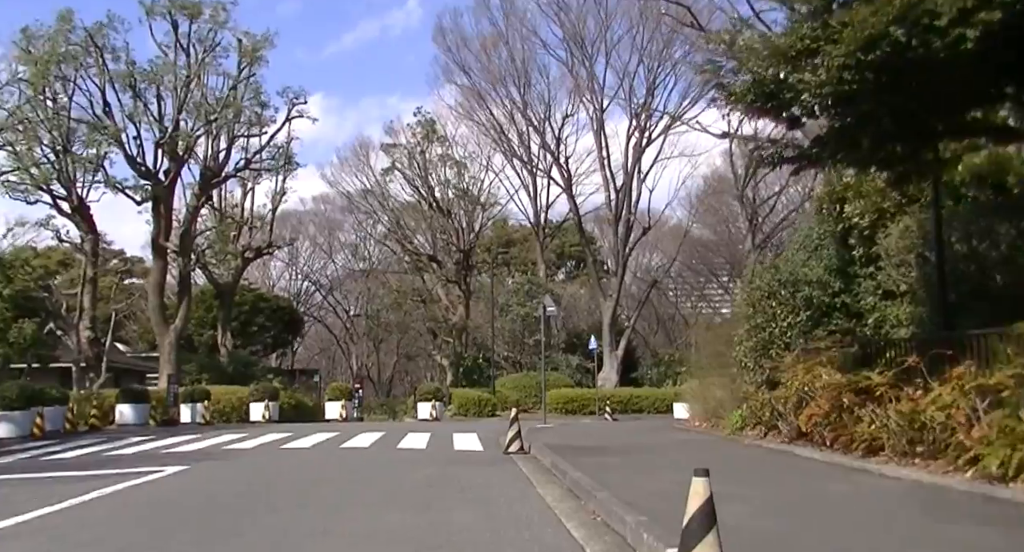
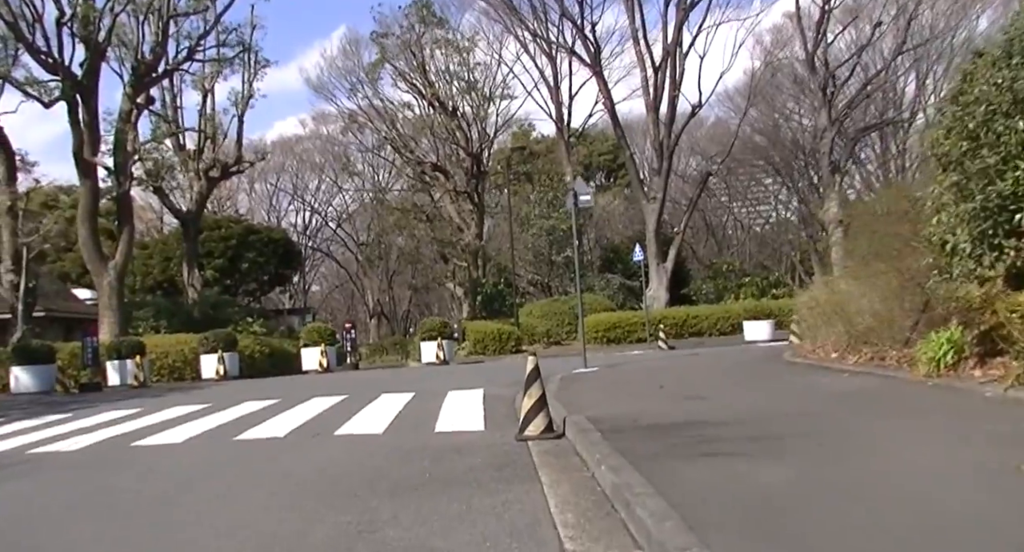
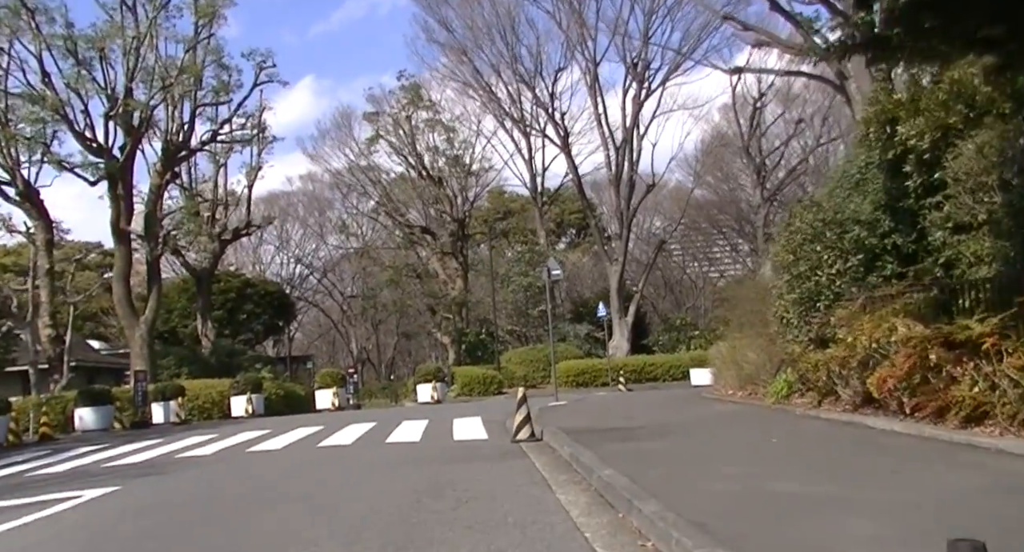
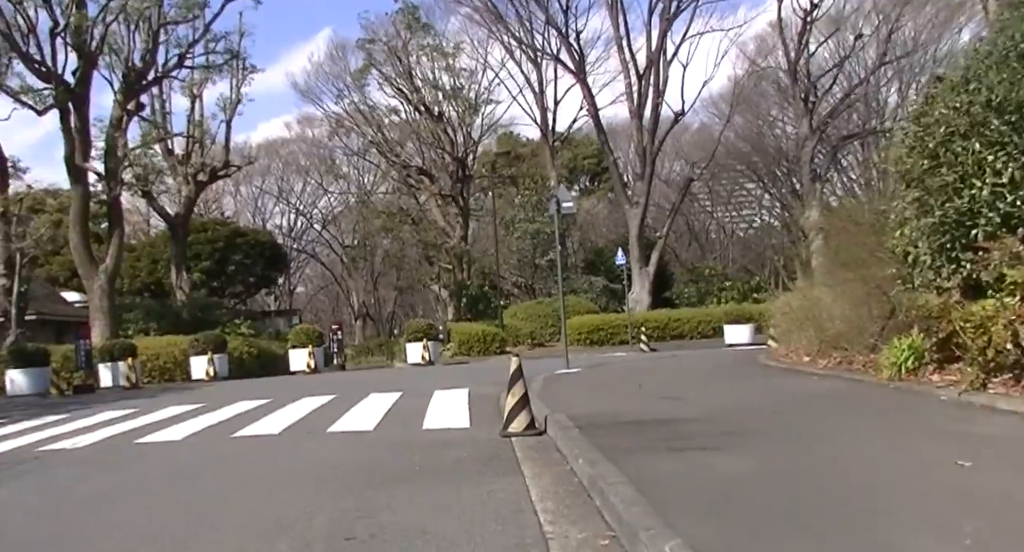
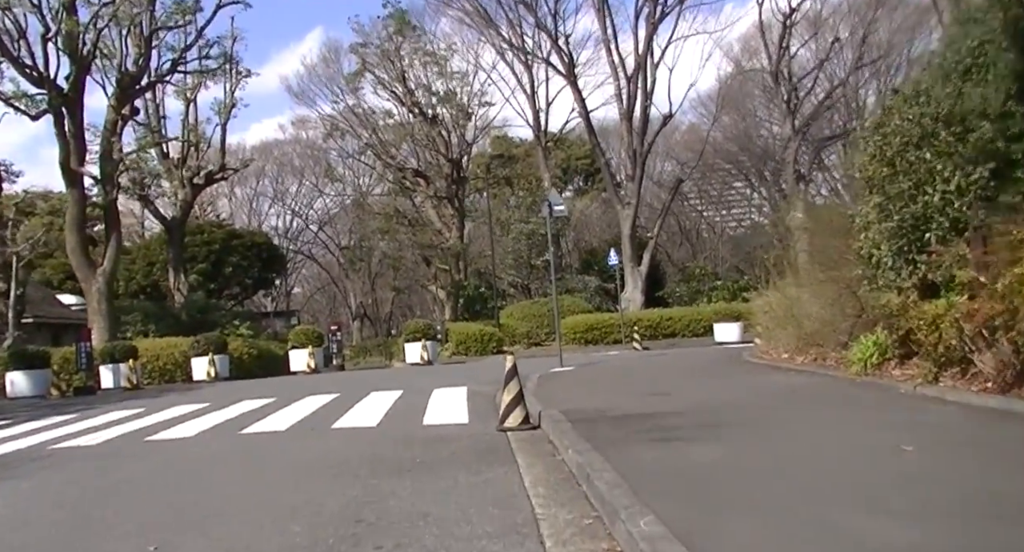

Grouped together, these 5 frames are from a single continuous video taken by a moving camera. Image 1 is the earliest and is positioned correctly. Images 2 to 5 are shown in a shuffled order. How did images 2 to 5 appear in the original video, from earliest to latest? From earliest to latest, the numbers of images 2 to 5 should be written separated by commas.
3, 5, 4, 2
